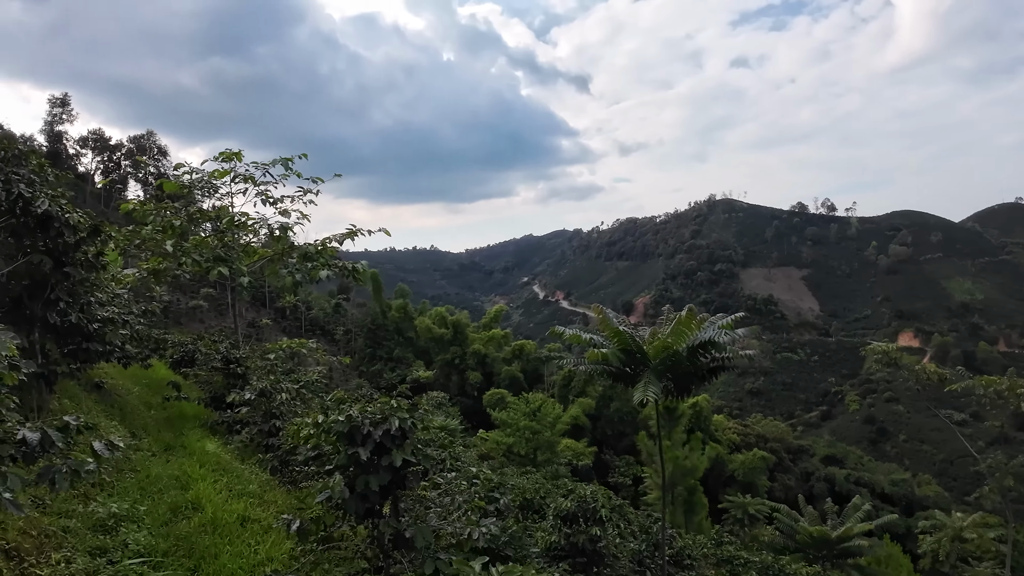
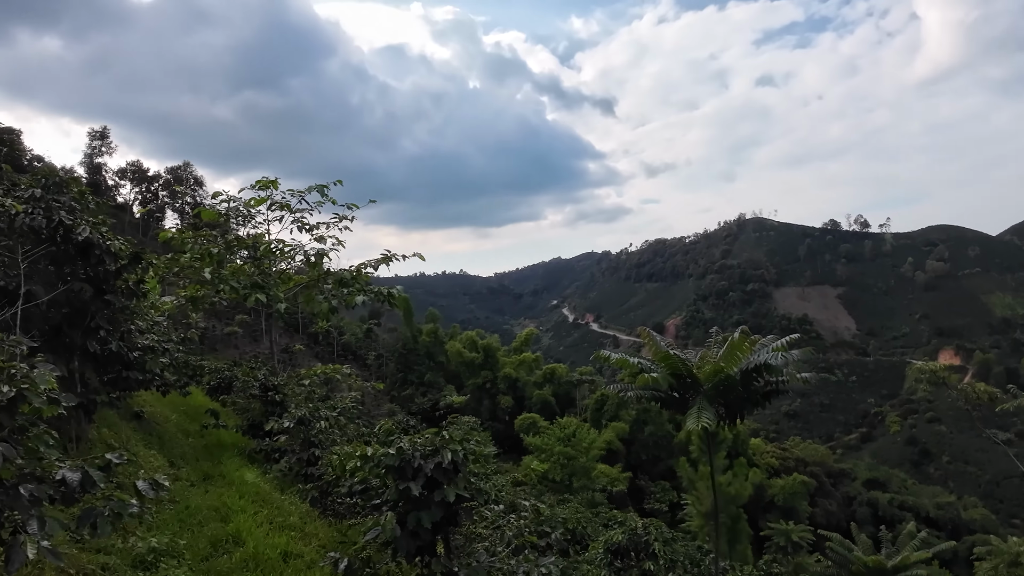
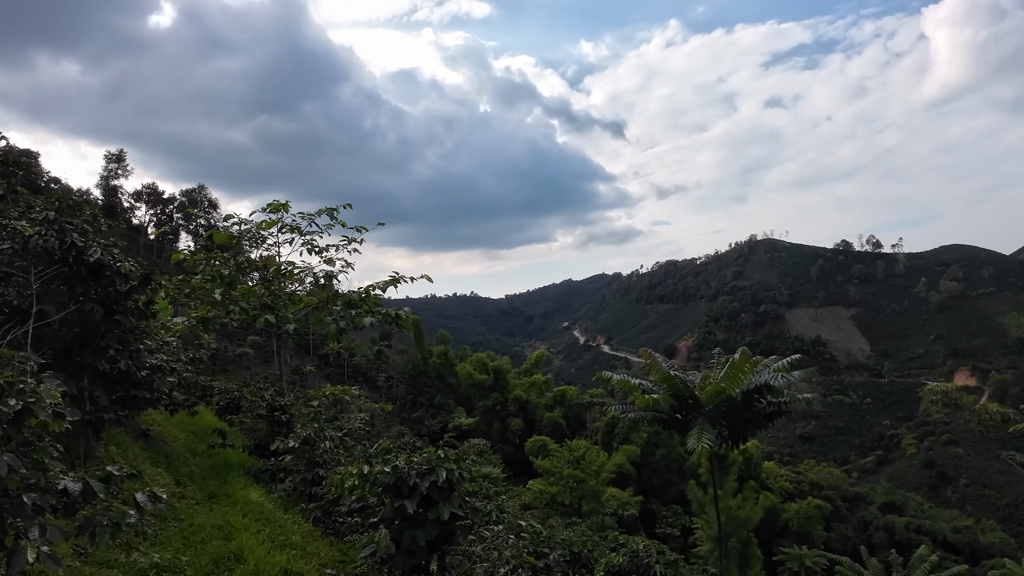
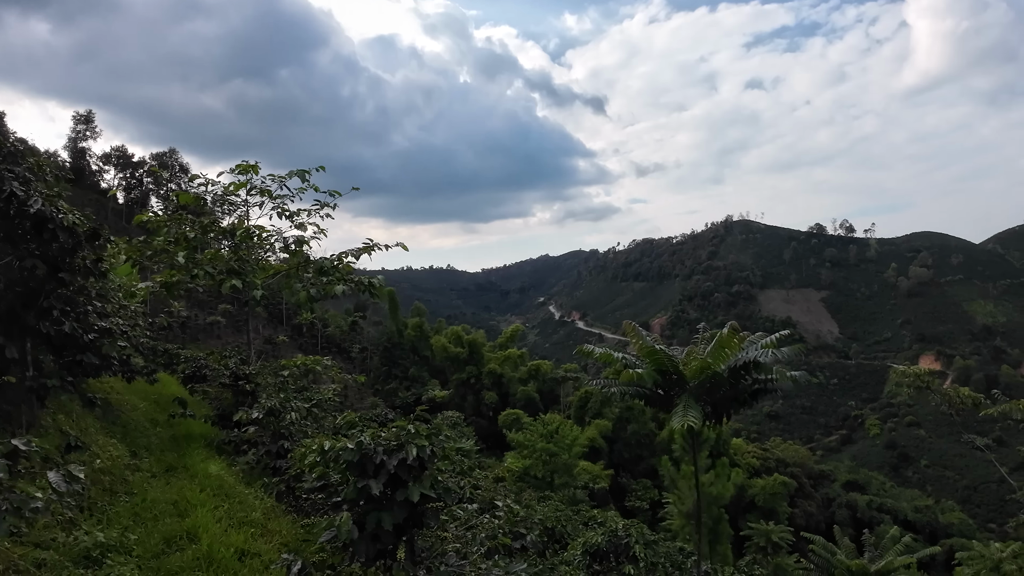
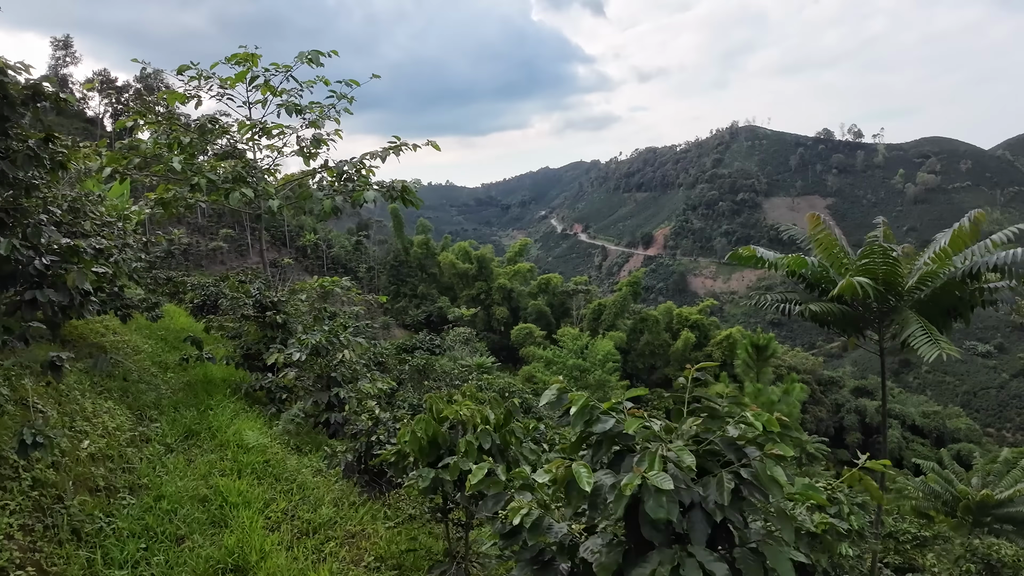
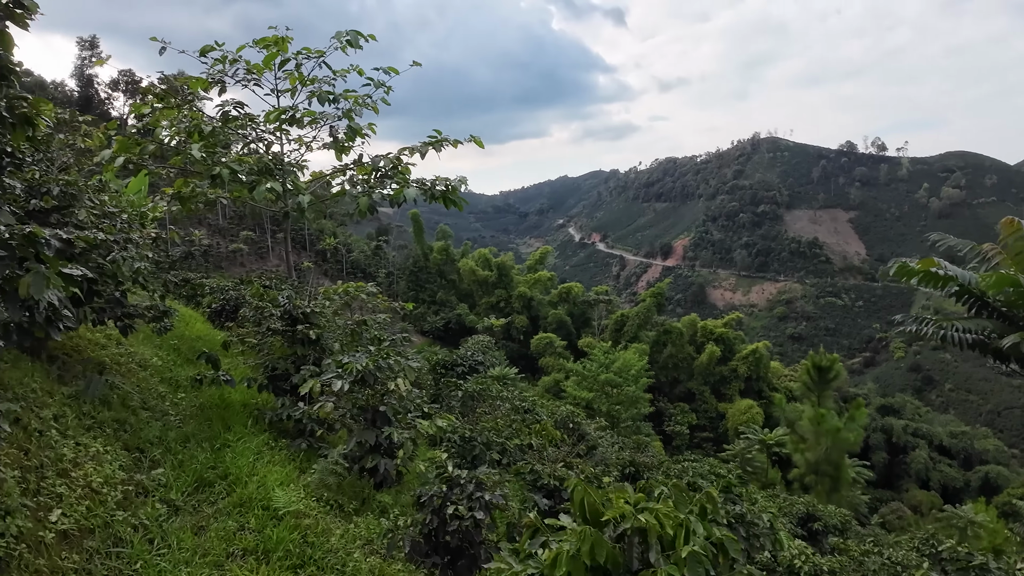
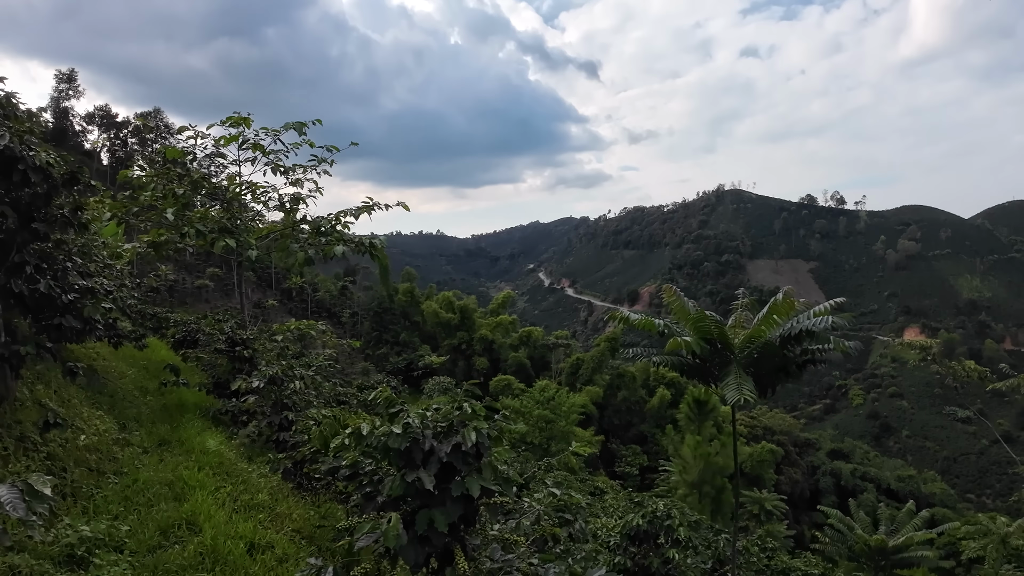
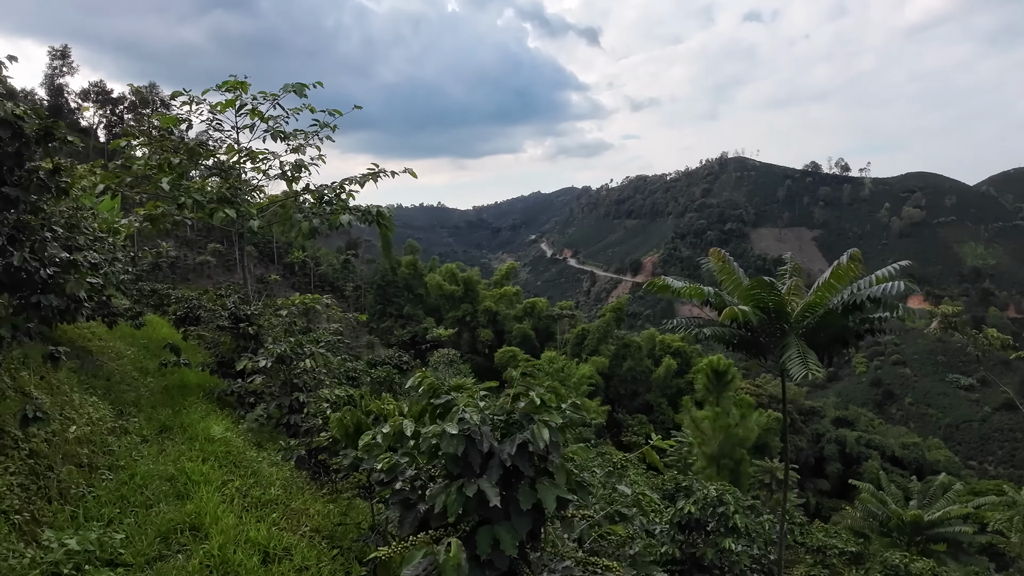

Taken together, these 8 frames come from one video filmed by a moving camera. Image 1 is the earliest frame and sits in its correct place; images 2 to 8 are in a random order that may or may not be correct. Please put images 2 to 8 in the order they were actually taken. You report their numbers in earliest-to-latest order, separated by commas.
2, 3, 4, 7, 8, 5, 6
